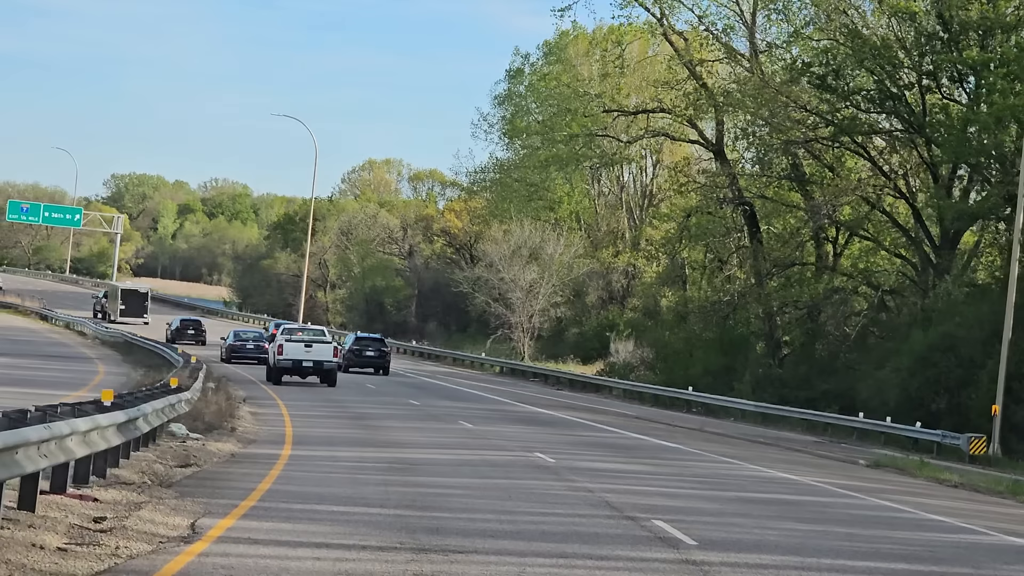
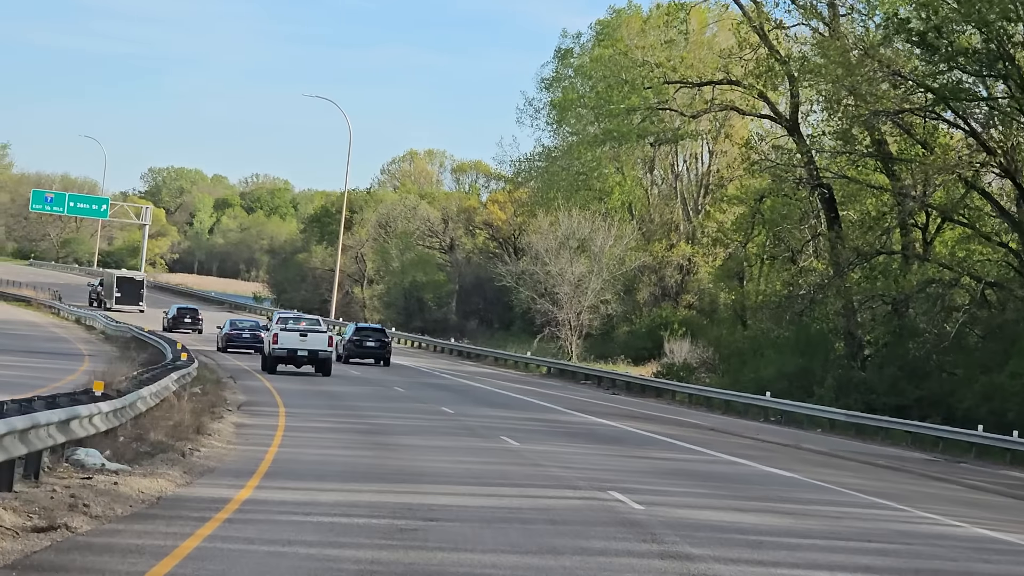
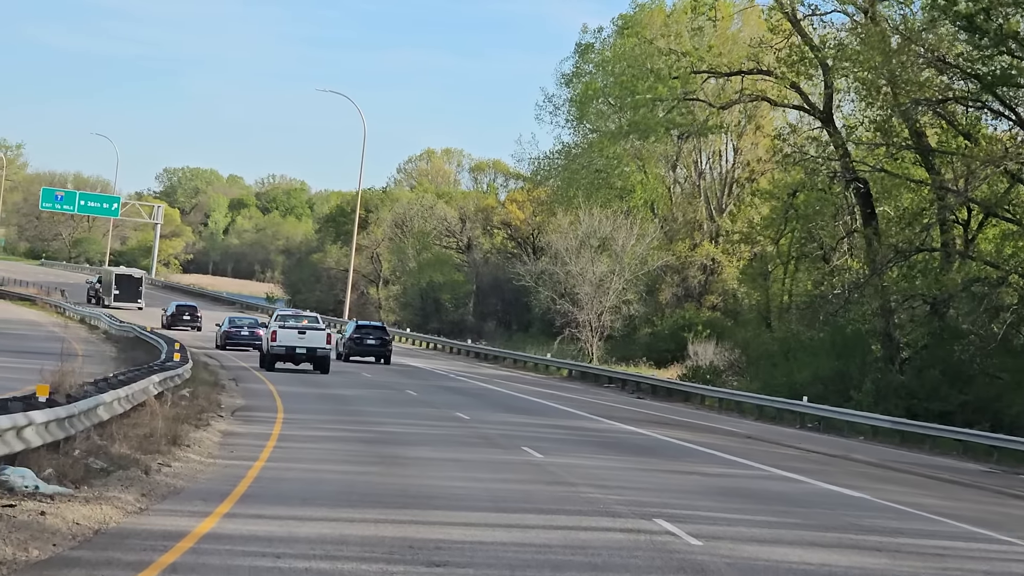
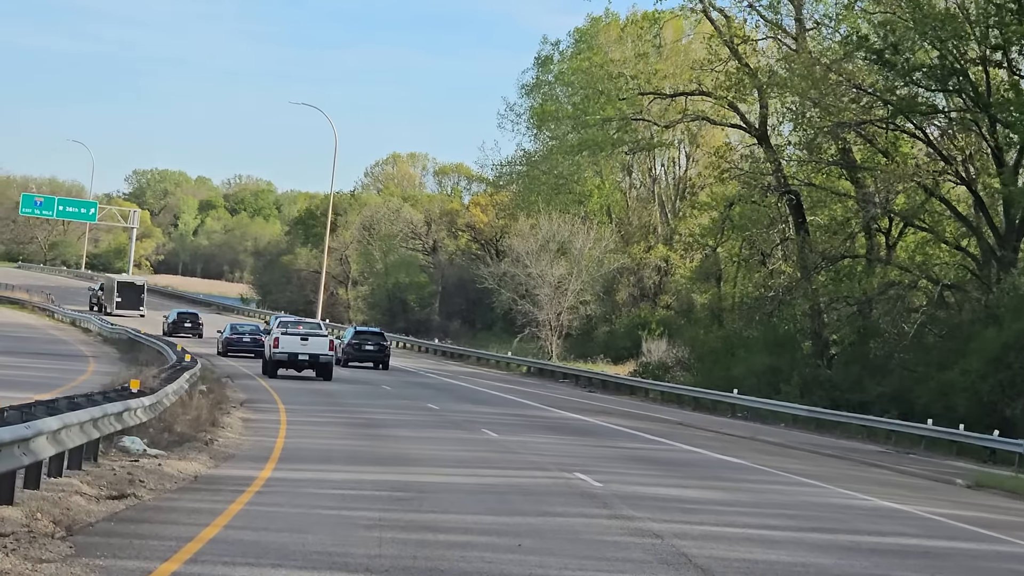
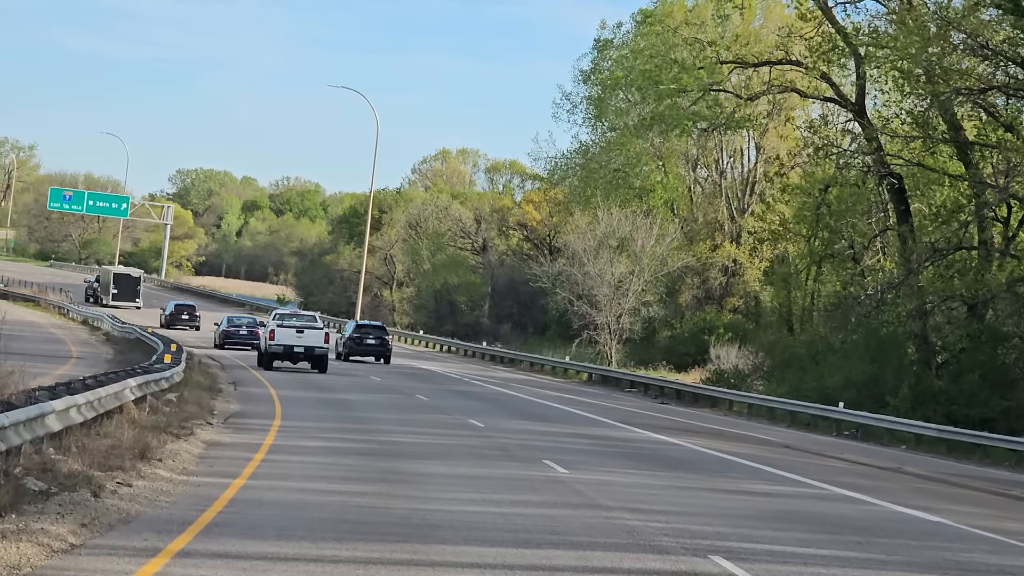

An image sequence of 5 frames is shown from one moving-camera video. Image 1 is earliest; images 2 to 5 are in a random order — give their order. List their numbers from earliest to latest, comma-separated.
4, 2, 3, 5
